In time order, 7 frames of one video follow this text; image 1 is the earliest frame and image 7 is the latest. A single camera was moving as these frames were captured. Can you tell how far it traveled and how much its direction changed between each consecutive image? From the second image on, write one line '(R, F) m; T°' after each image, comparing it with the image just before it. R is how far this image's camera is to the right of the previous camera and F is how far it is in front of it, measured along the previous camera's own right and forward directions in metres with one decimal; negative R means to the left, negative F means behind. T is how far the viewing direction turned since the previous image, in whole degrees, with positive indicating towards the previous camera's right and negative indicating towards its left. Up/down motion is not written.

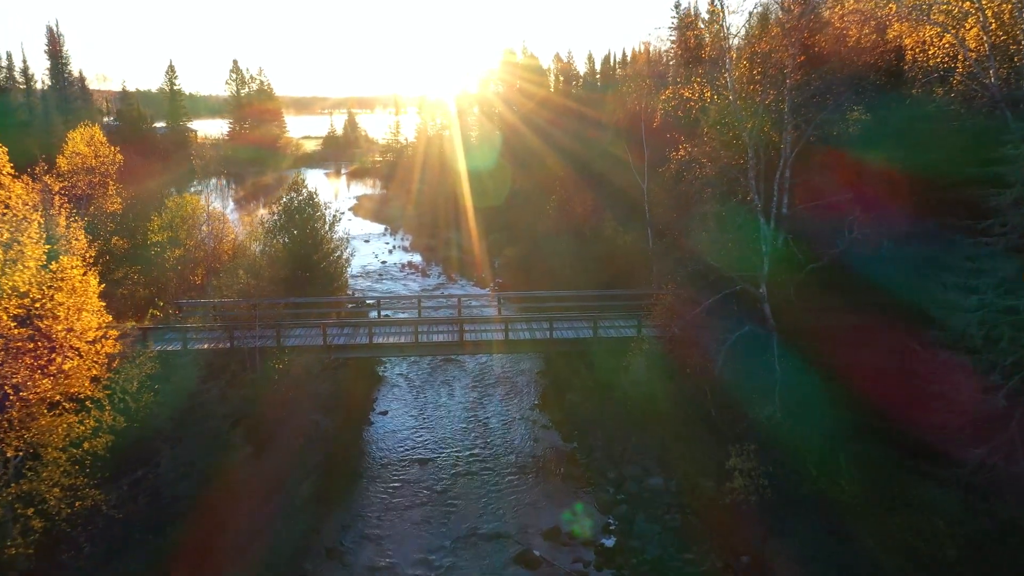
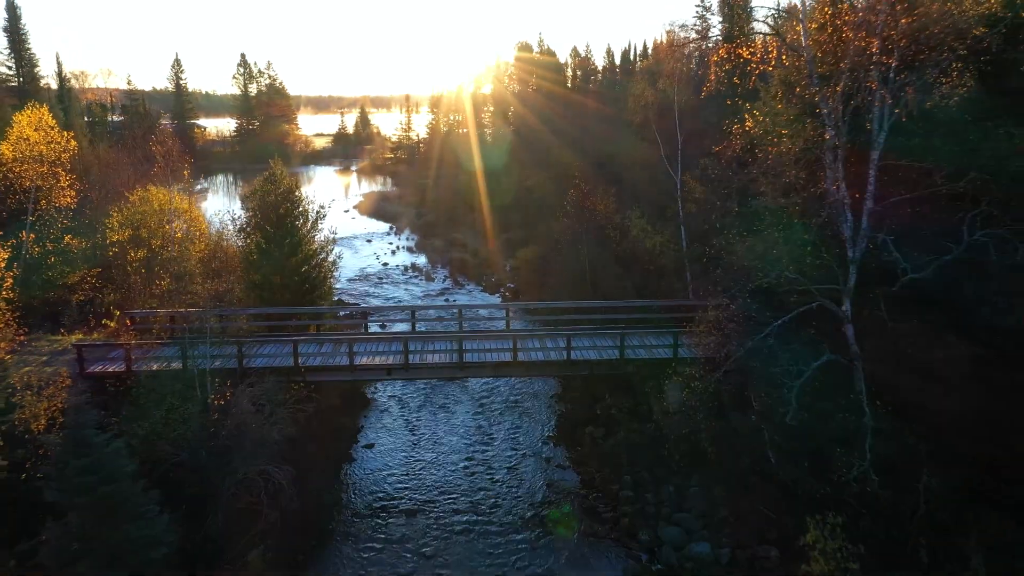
(+0.1, +3.0) m; -1°
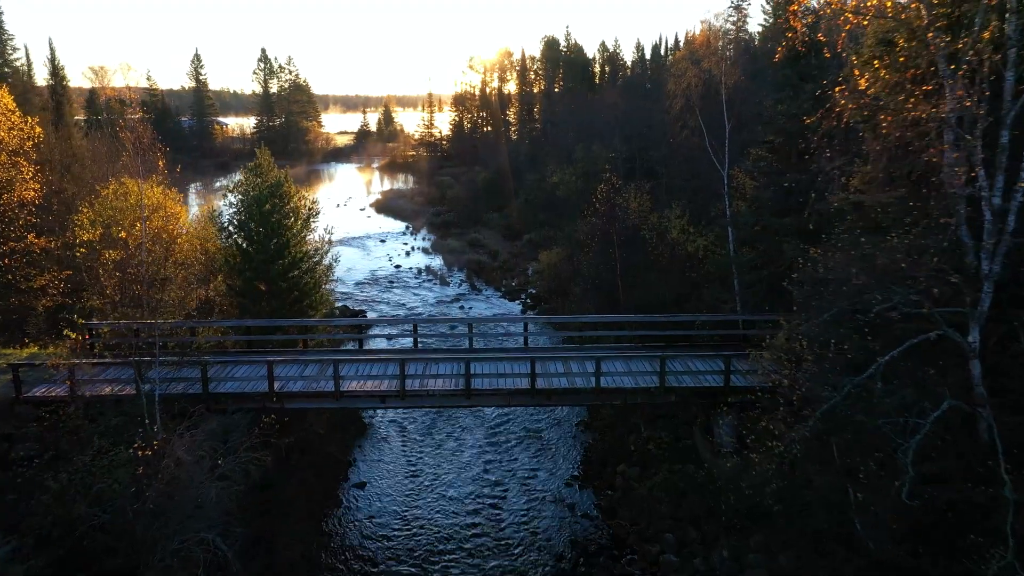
(+0.1, +2.5) m; -2°
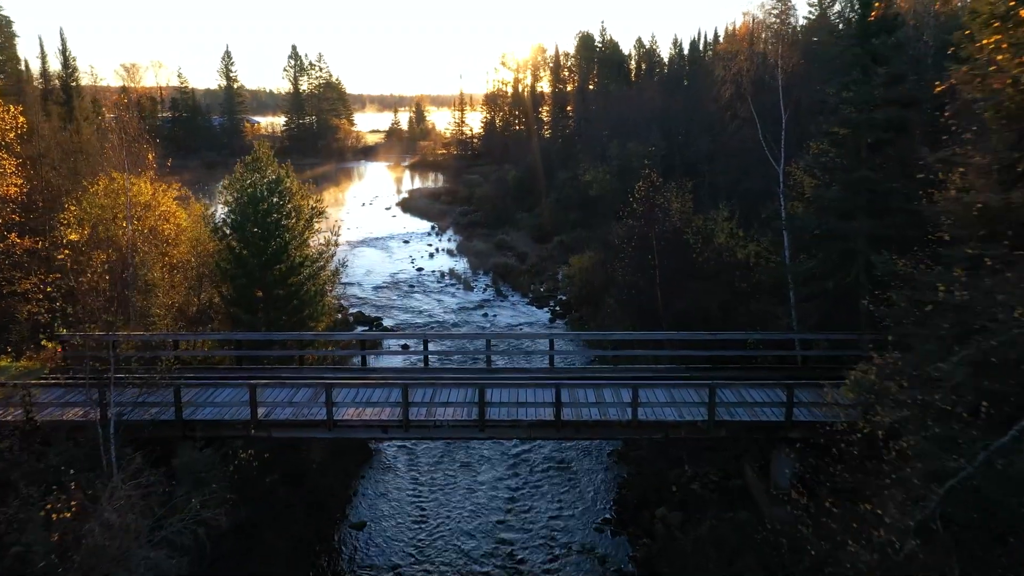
(+0.1, +1.8) m; -2°
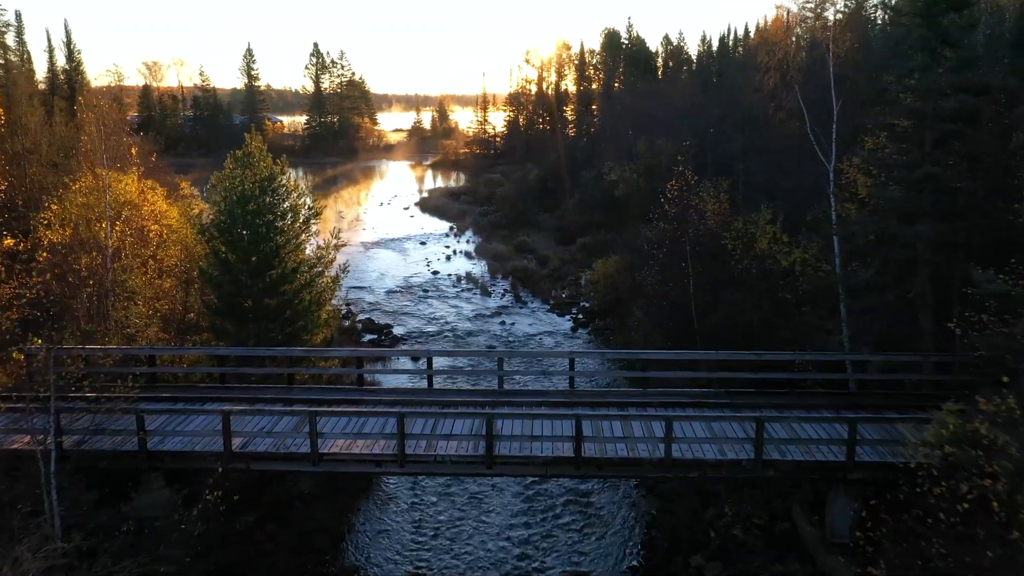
(+0.1, +1.5) m; -2°
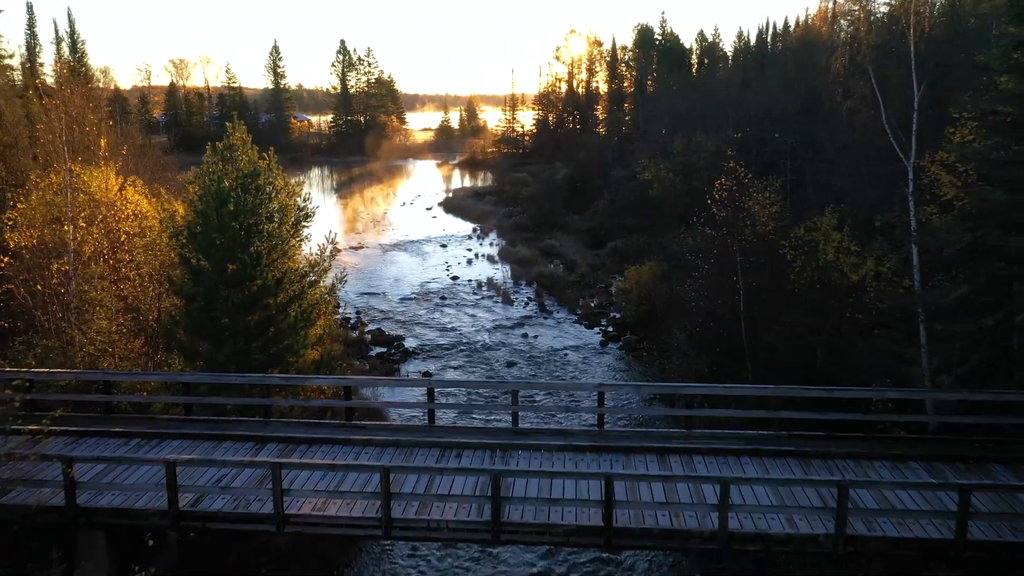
(+0.1, +1.8) m; -2°
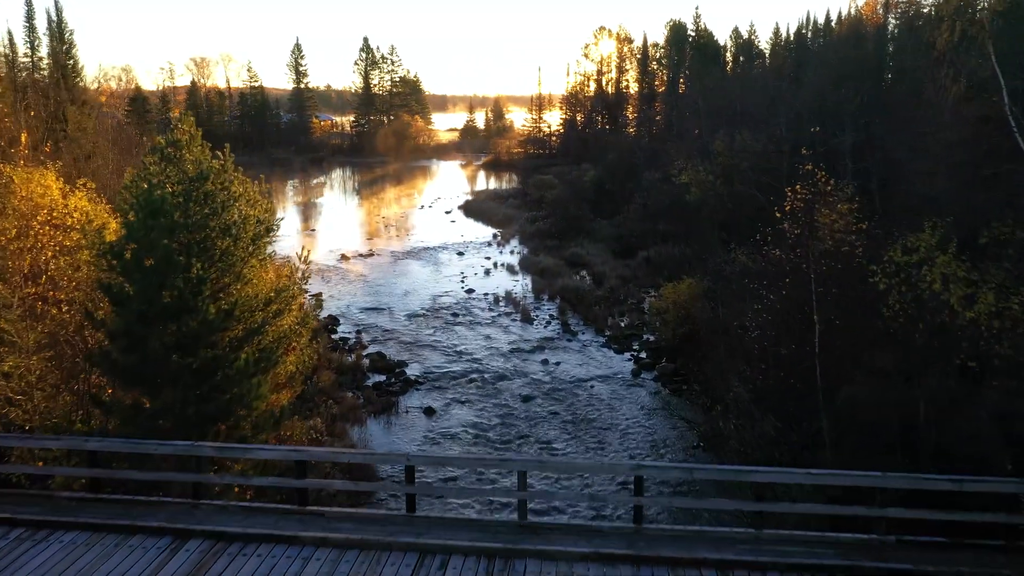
(+0.2, +2.4) m; -2°
